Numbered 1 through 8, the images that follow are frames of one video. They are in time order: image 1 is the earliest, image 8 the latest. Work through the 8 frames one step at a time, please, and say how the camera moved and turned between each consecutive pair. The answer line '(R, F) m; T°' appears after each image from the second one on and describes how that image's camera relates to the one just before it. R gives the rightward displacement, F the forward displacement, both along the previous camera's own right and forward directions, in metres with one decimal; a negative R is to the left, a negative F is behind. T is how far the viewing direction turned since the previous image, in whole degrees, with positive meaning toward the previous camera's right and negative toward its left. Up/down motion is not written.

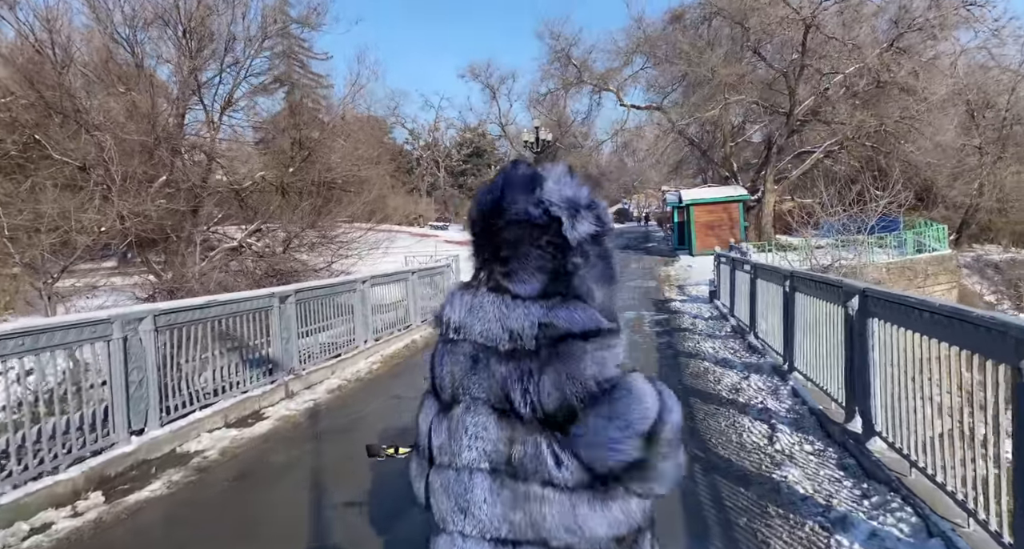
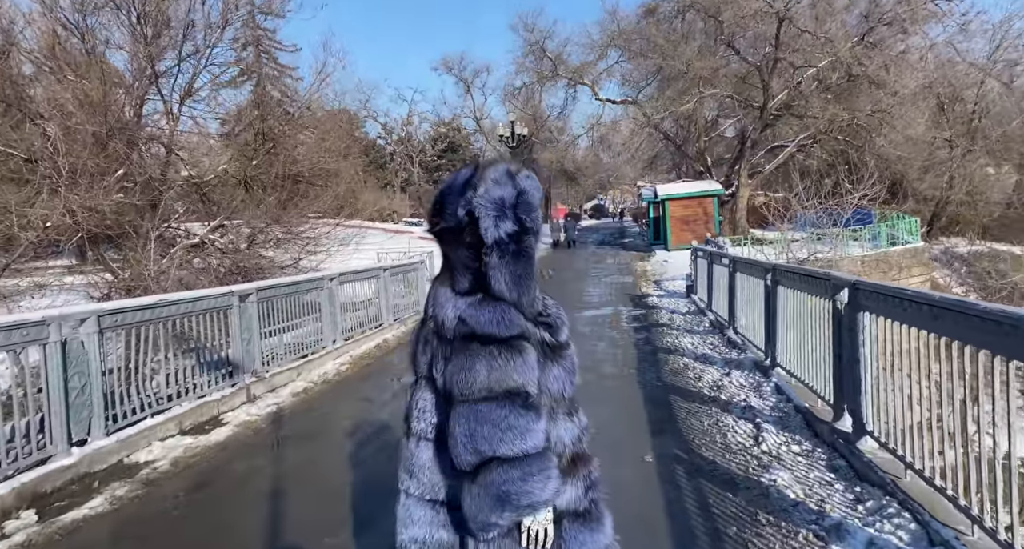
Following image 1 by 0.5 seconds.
(0.0, +0.3) m; +2°
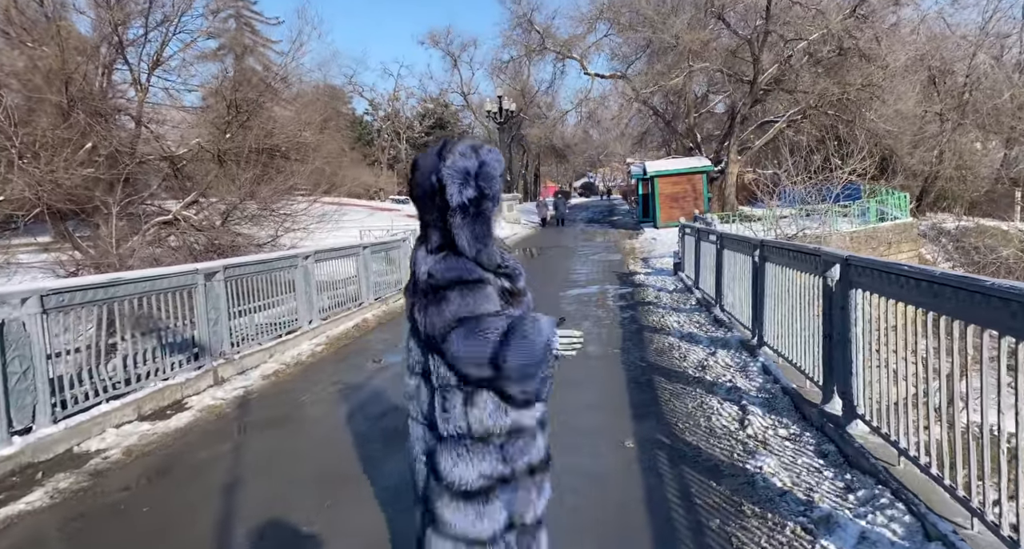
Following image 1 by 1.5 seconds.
(+0.1, +0.2) m; +1°
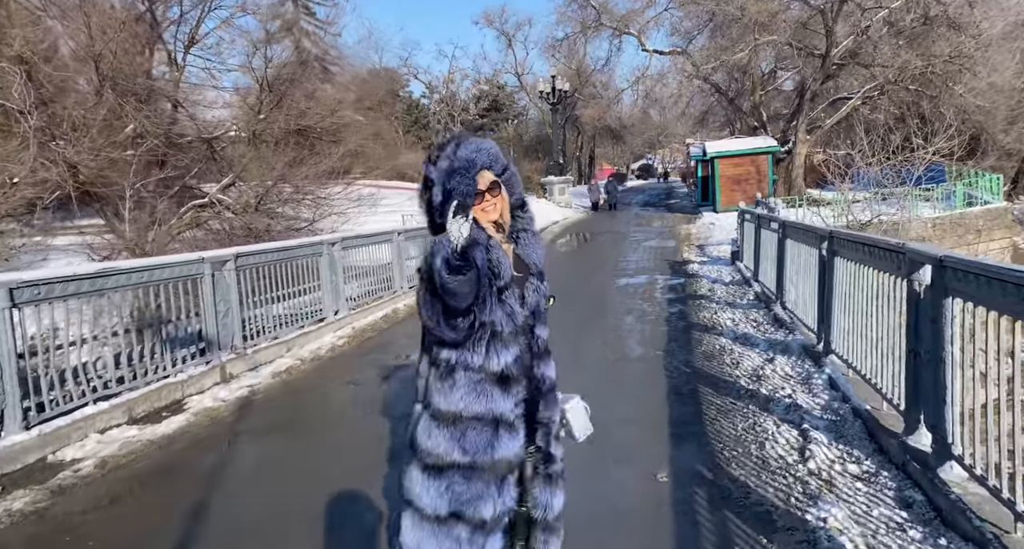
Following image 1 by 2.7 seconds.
(+0.2, +0.6) m; -5°
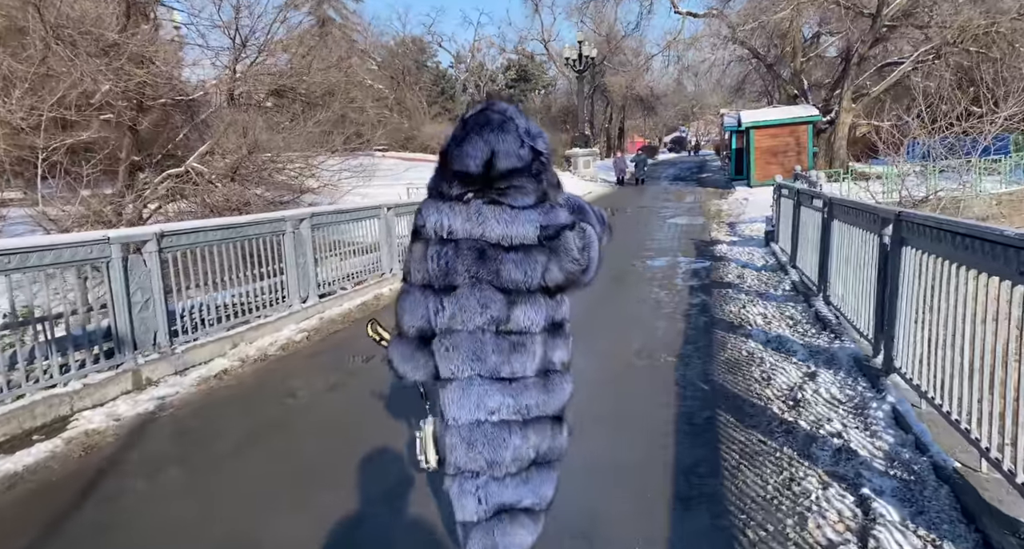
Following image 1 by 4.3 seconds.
(+0.4, +1.1) m; -3°
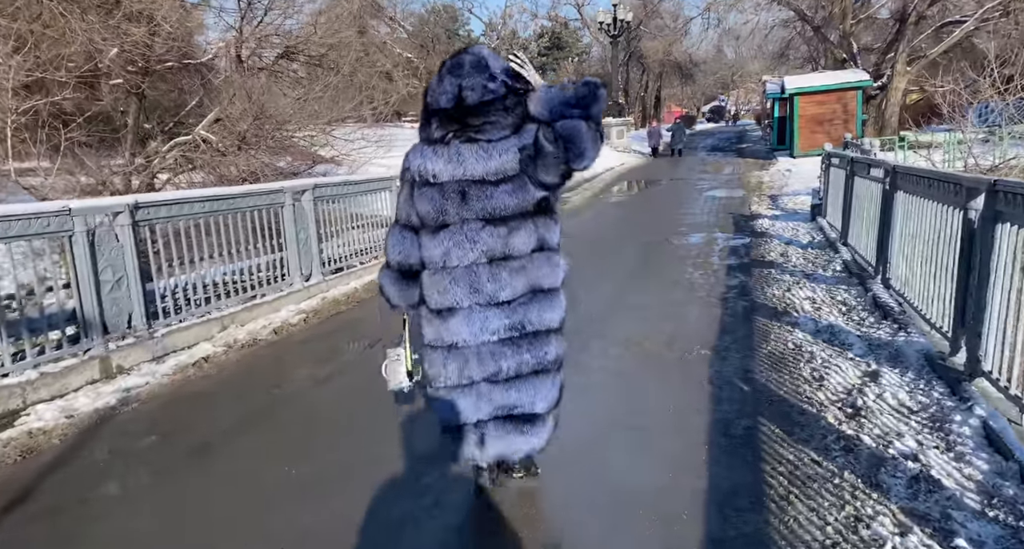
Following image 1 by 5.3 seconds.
(+0.1, +0.6) m; -3°
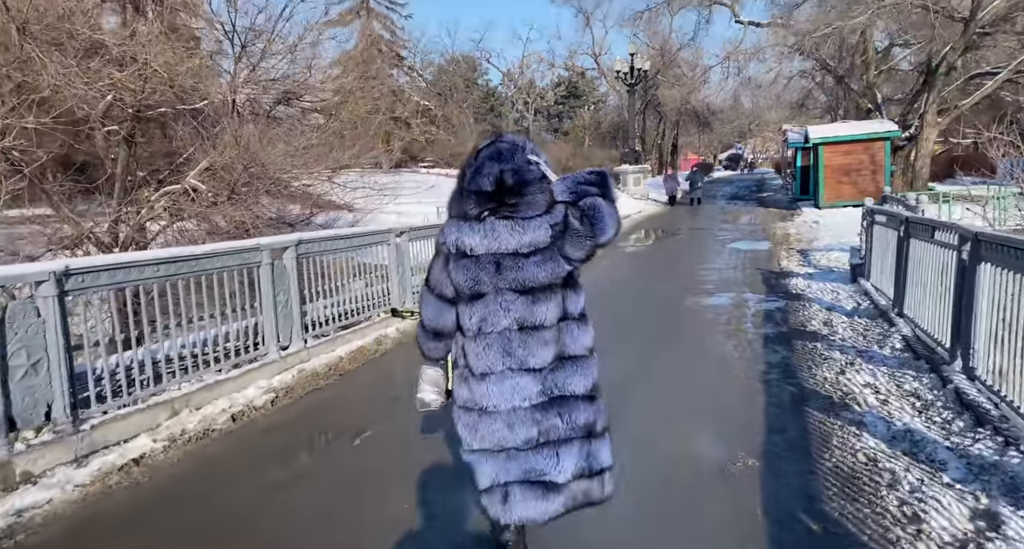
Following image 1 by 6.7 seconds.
(+0.1, +0.8) m; -1°
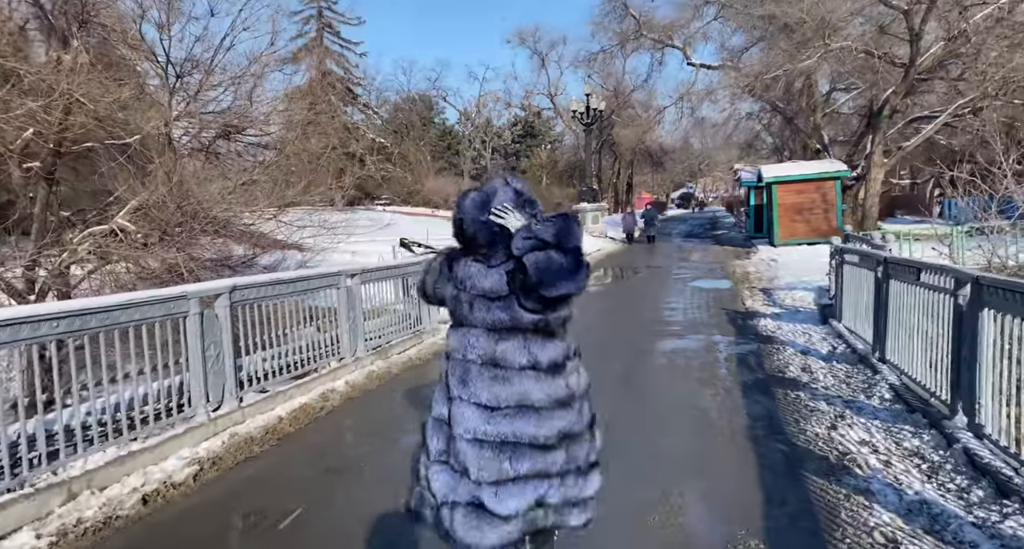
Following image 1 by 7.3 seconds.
(0.0, +0.5) m; +4°
